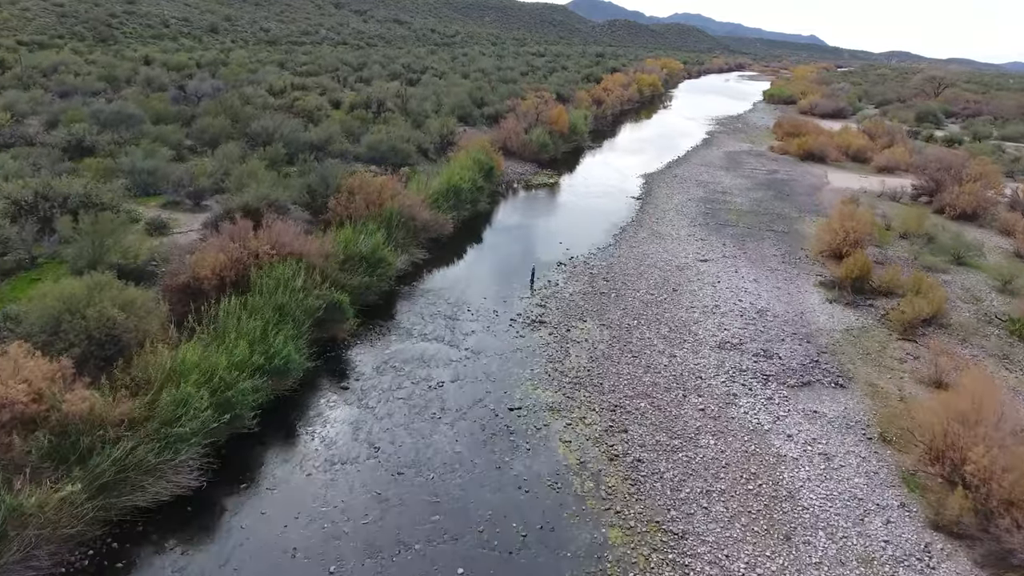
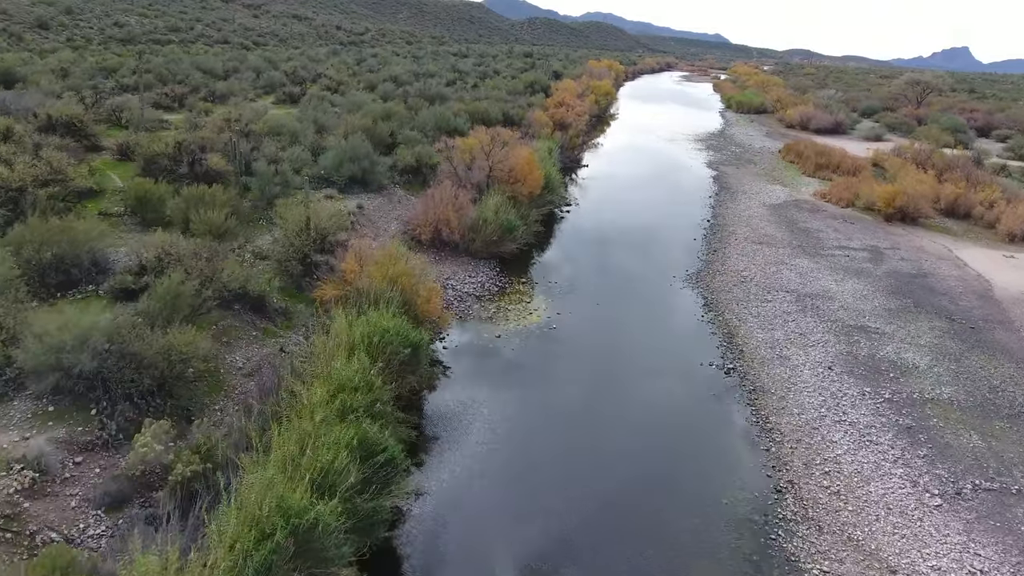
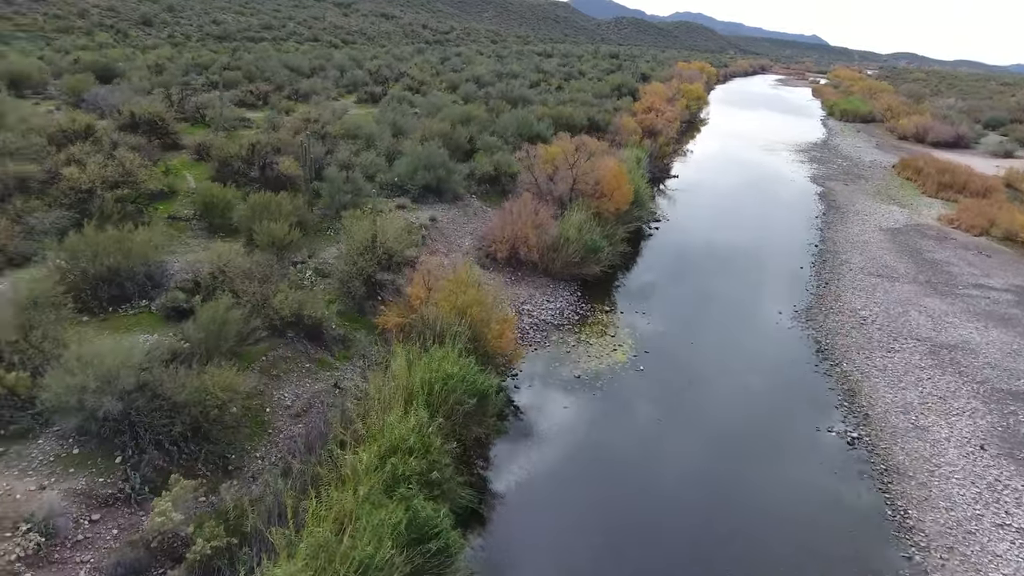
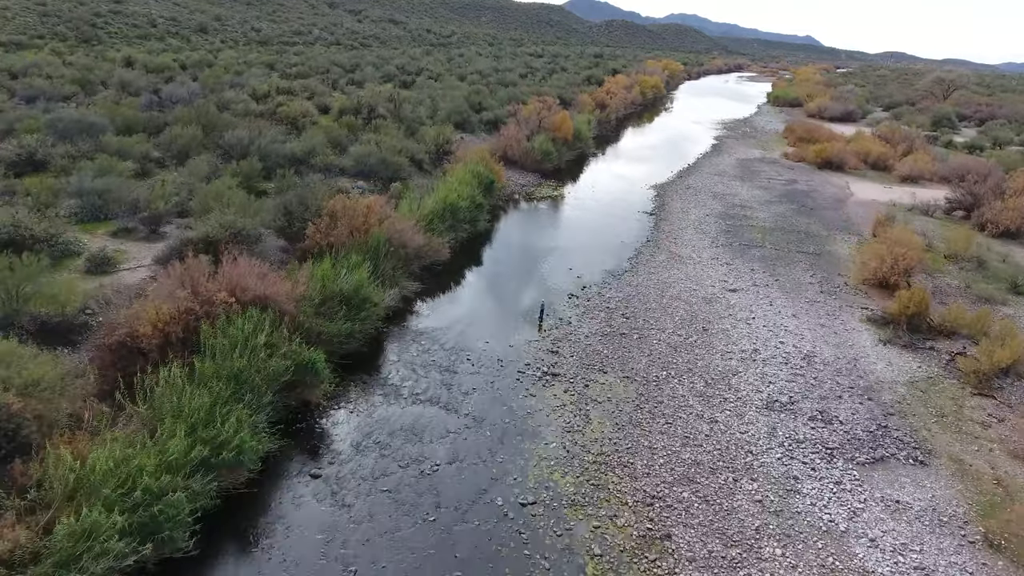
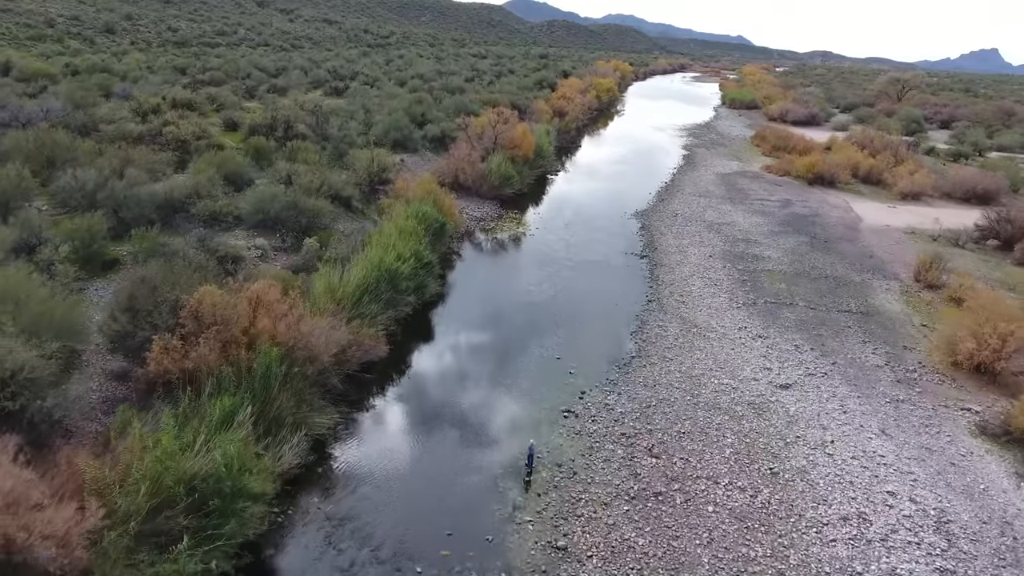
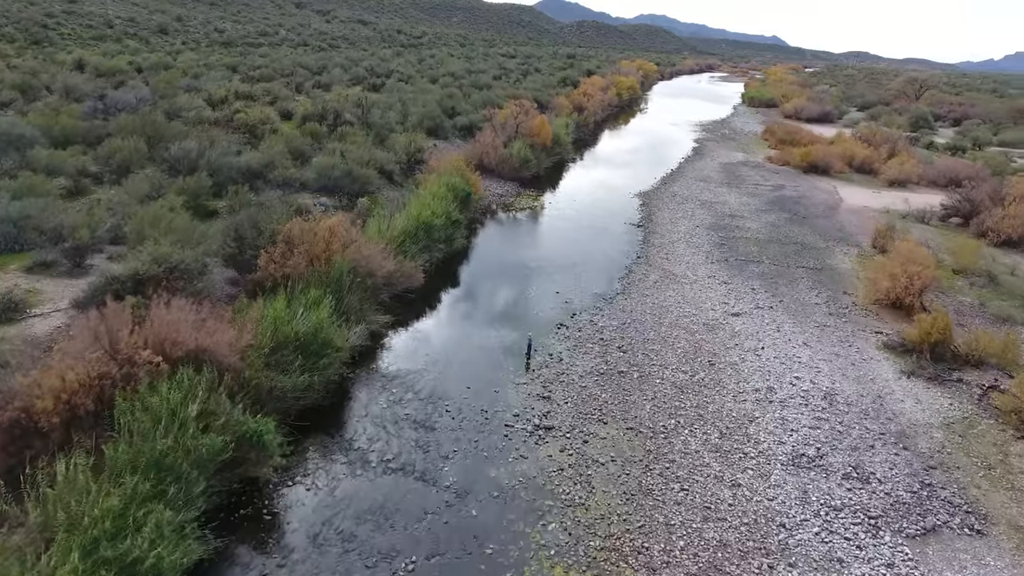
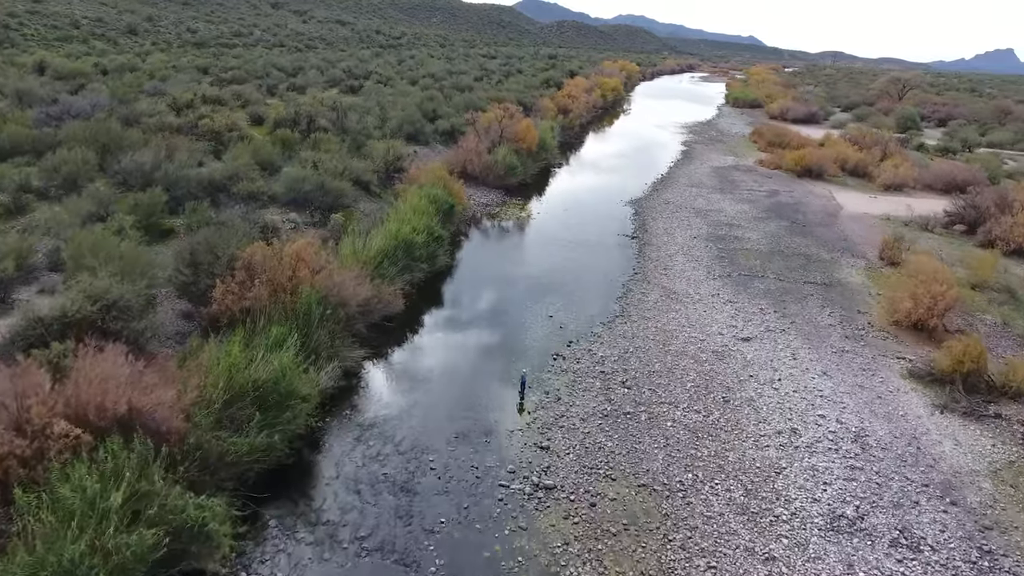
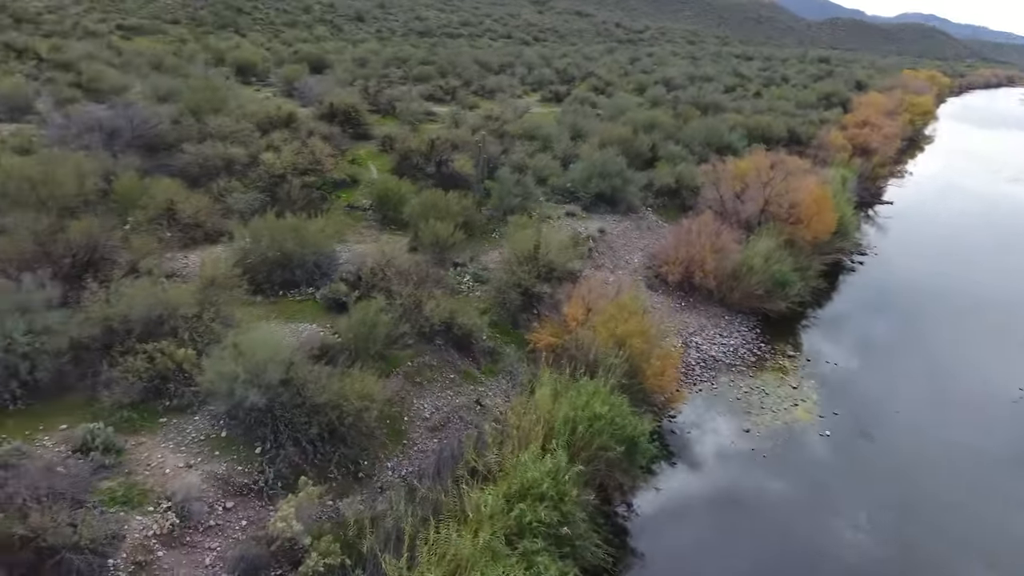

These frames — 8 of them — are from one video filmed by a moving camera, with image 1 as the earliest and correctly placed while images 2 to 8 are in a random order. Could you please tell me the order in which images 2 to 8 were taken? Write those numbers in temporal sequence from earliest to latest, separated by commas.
4, 6, 7, 5, 2, 3, 8
